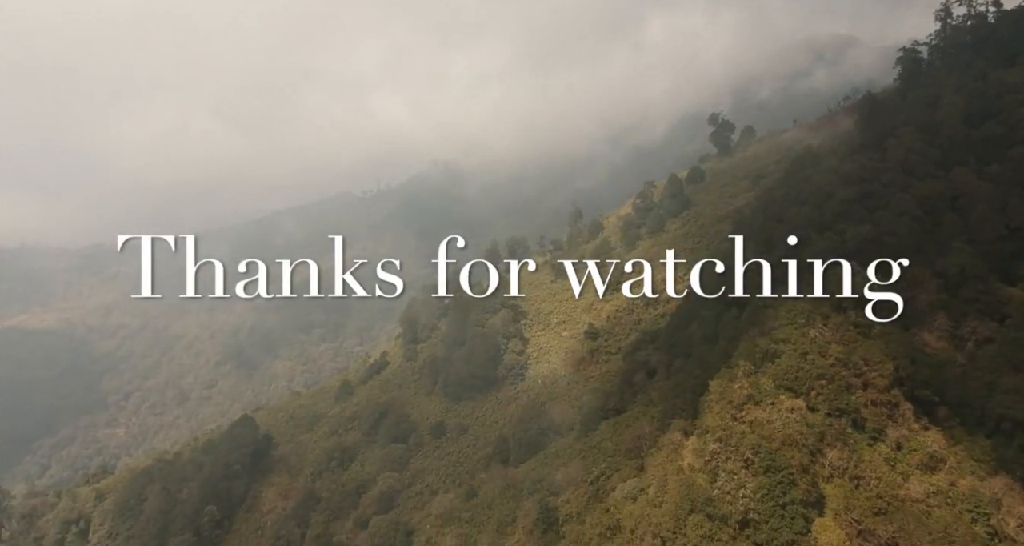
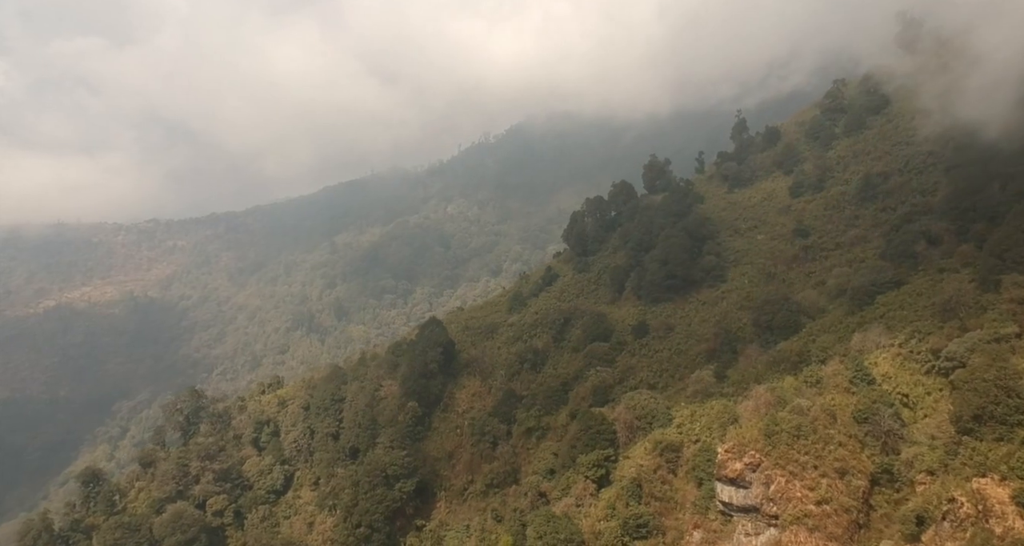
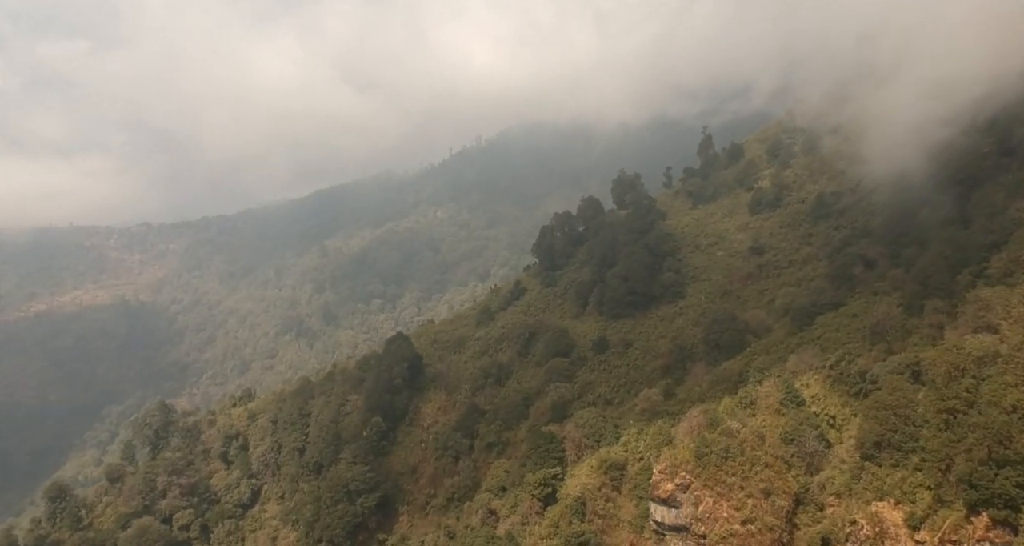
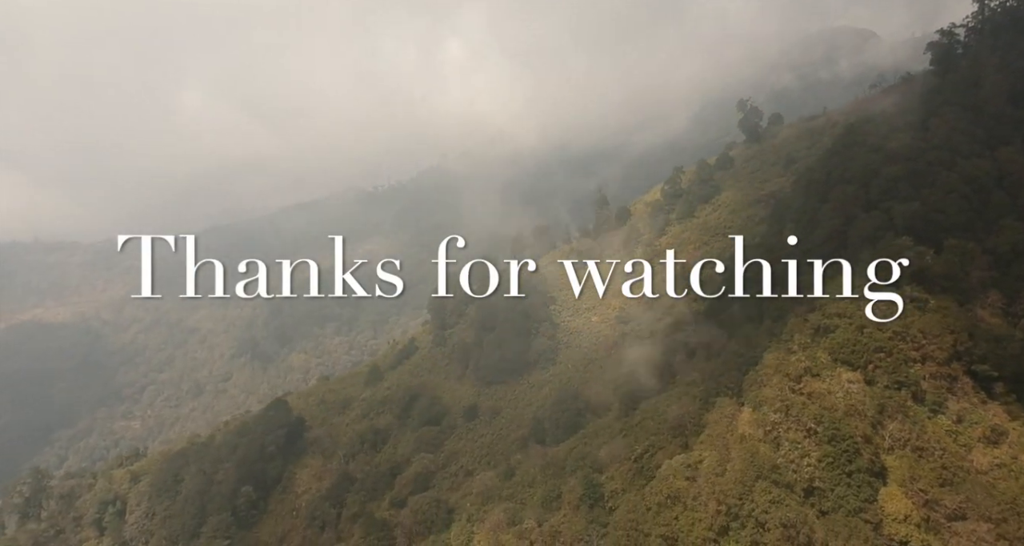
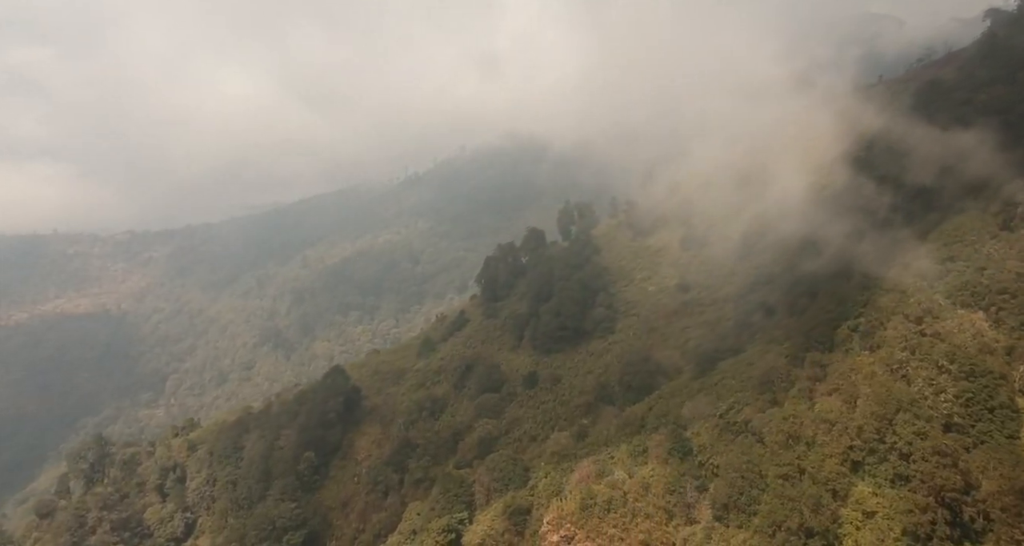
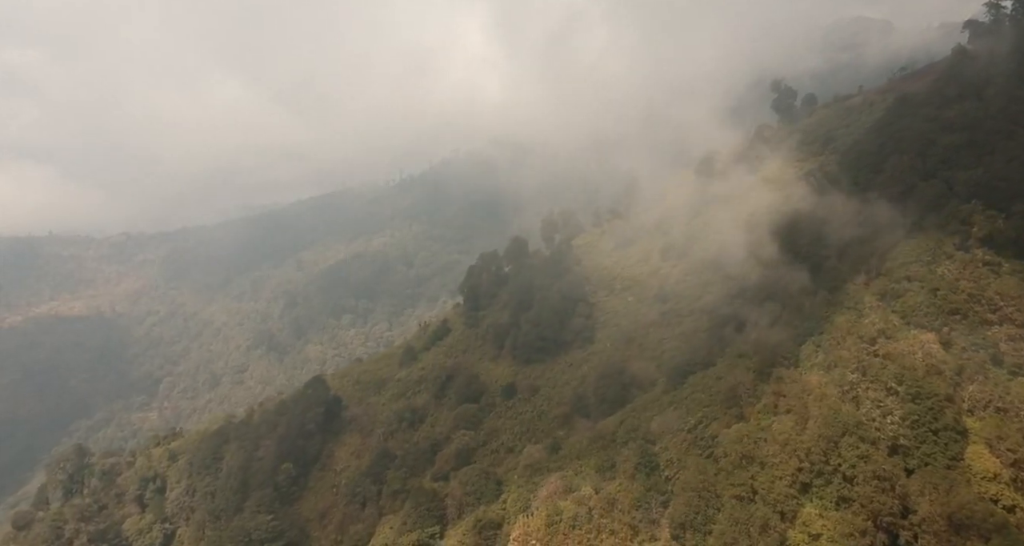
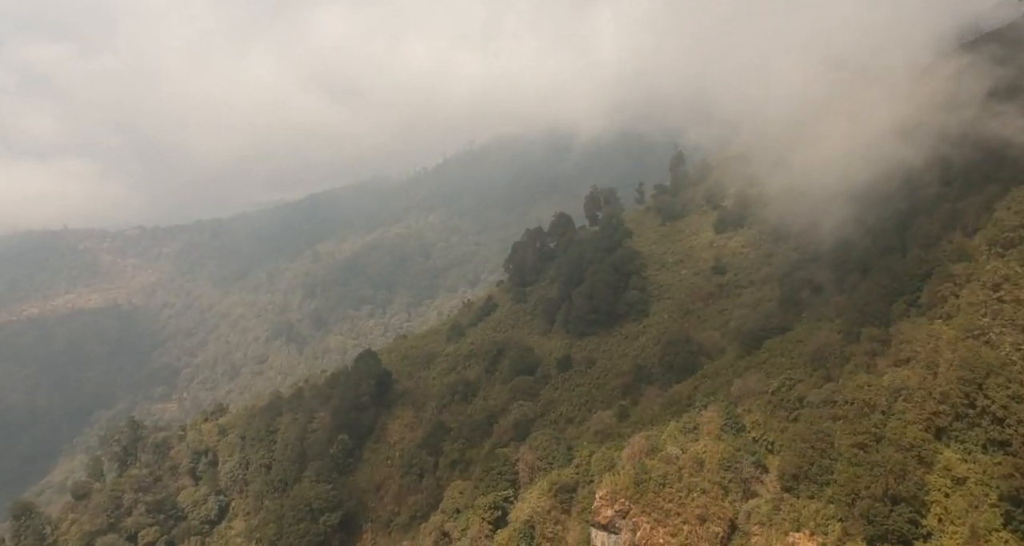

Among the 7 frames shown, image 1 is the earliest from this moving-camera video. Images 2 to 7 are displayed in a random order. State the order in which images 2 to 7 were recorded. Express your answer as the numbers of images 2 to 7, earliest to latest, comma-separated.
4, 6, 5, 7, 3, 2
